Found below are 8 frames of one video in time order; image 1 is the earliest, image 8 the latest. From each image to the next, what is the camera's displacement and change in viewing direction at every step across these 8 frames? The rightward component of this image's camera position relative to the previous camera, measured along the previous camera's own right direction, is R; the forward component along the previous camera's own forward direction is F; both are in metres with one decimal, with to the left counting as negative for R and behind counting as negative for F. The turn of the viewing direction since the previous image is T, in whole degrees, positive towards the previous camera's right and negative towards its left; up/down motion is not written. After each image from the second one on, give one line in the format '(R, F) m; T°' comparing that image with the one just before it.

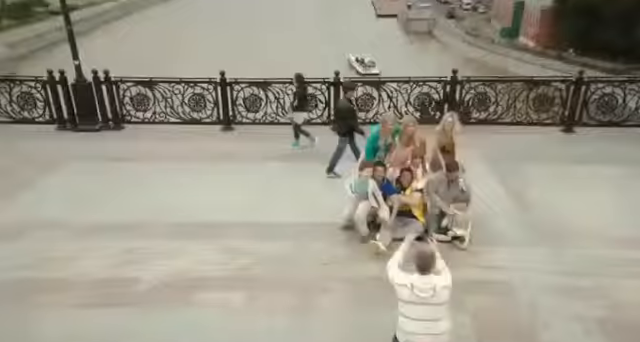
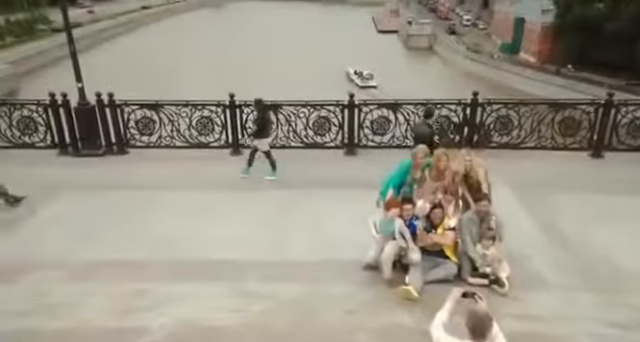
(-0.2, +0.4) m; 0°
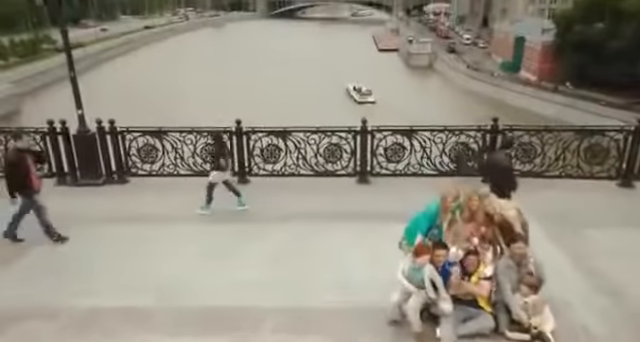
(-0.1, +0.4) m; 0°
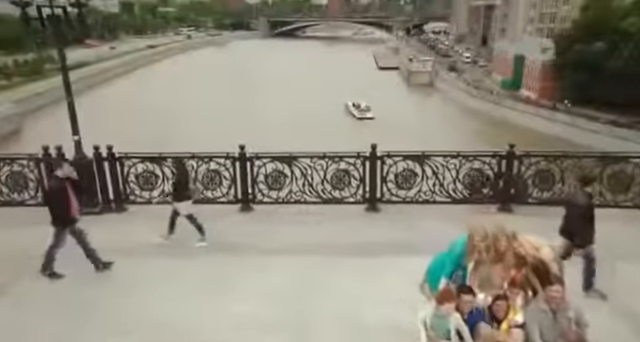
(-0.1, +0.3) m; 0°
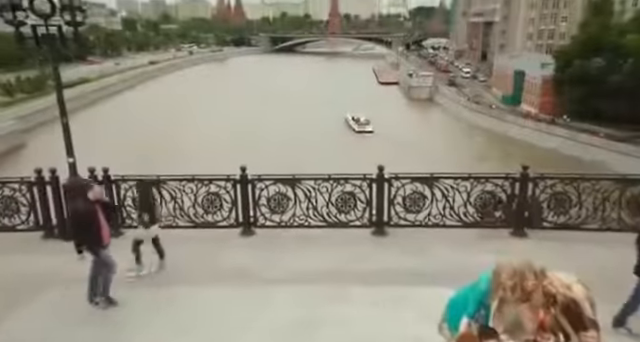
(-0.1, +0.3) m; 0°
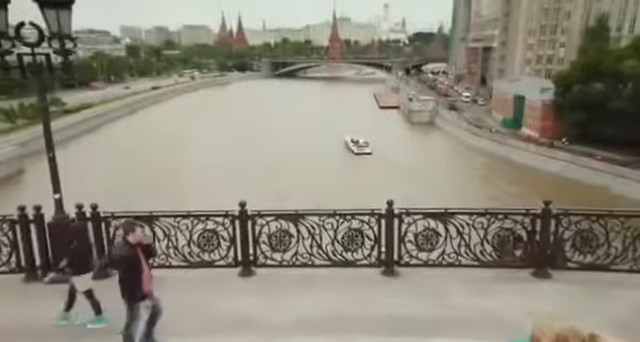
(0.0, +0.5) m; 0°
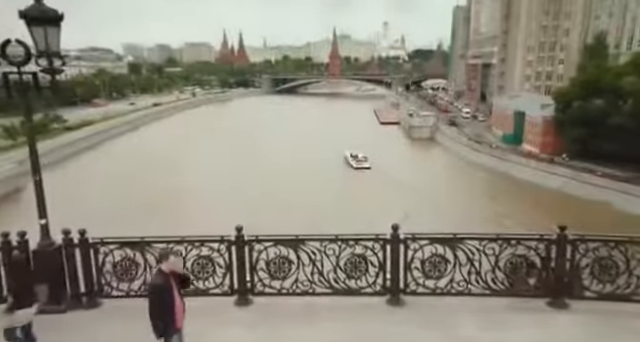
(0.0, +0.3) m; 0°
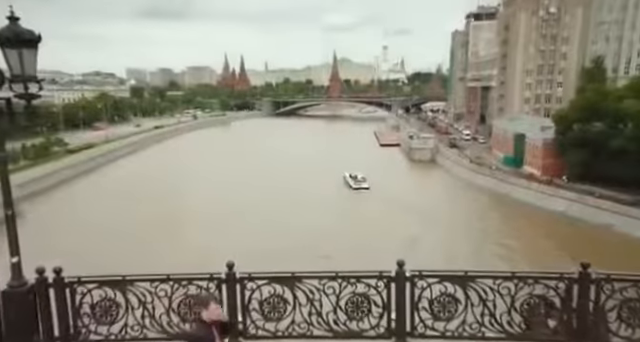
(0.0, +0.5) m; 0°
